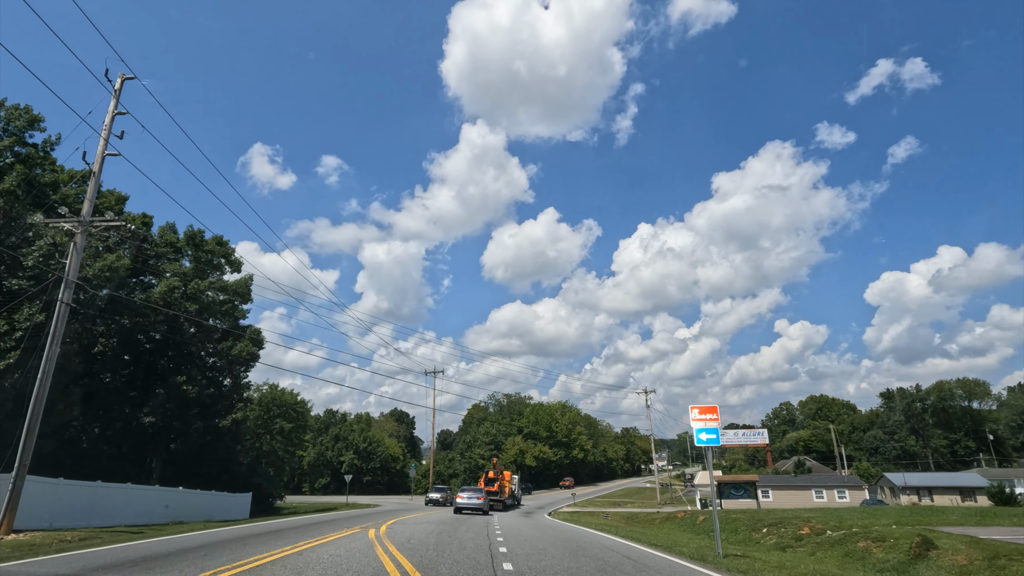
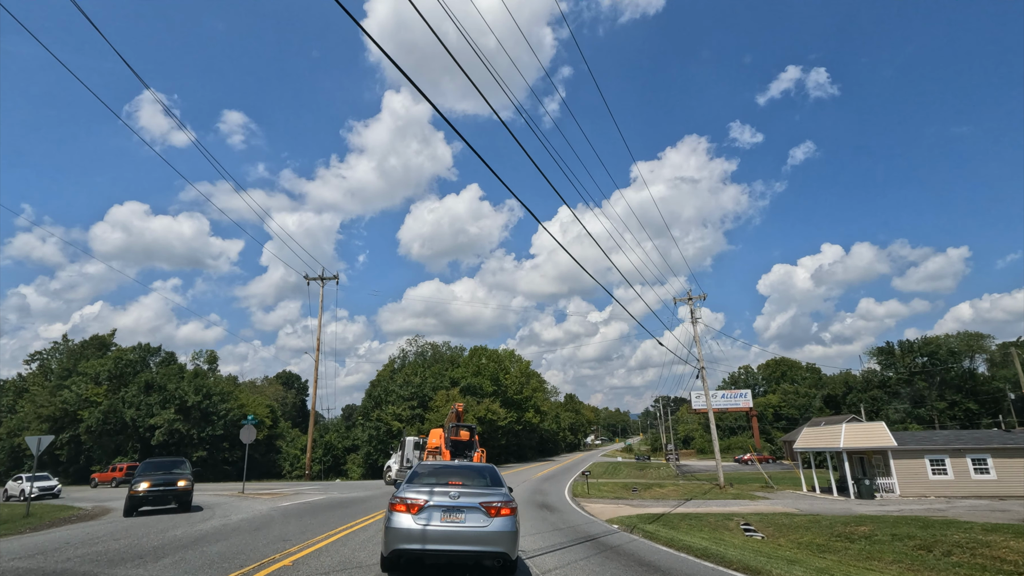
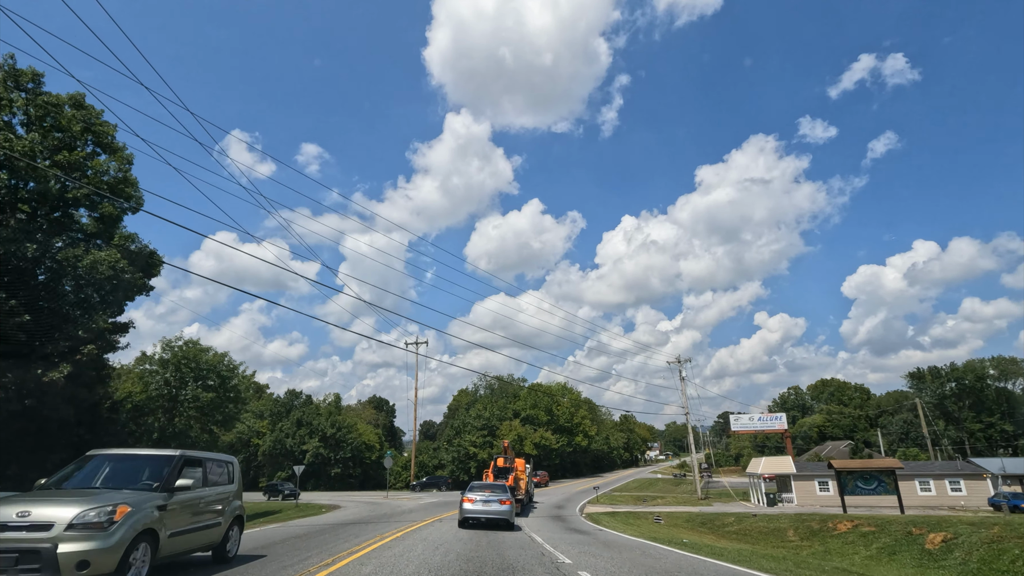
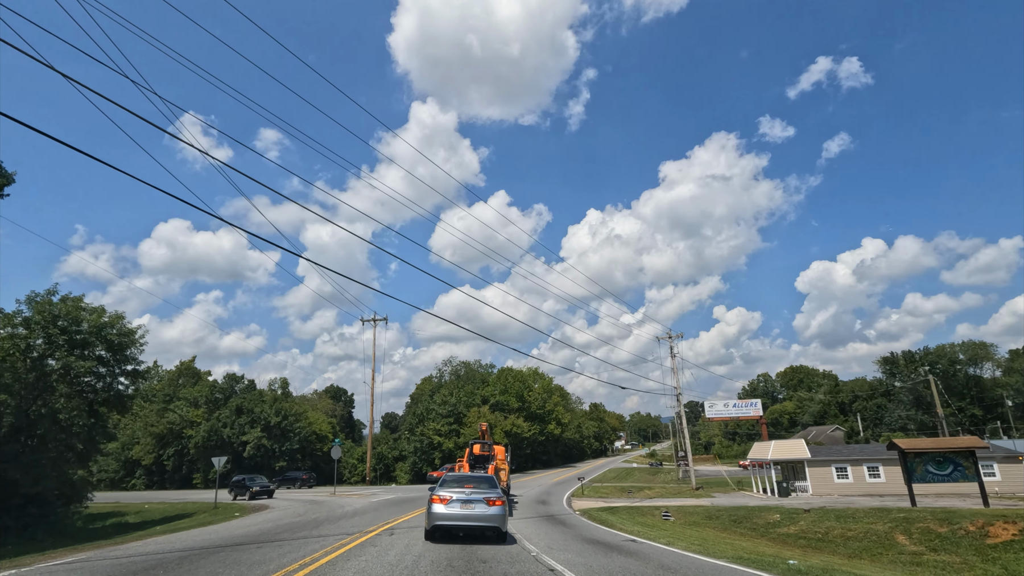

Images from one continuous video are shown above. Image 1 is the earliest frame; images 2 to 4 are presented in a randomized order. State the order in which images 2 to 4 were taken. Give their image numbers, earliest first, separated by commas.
3, 4, 2
